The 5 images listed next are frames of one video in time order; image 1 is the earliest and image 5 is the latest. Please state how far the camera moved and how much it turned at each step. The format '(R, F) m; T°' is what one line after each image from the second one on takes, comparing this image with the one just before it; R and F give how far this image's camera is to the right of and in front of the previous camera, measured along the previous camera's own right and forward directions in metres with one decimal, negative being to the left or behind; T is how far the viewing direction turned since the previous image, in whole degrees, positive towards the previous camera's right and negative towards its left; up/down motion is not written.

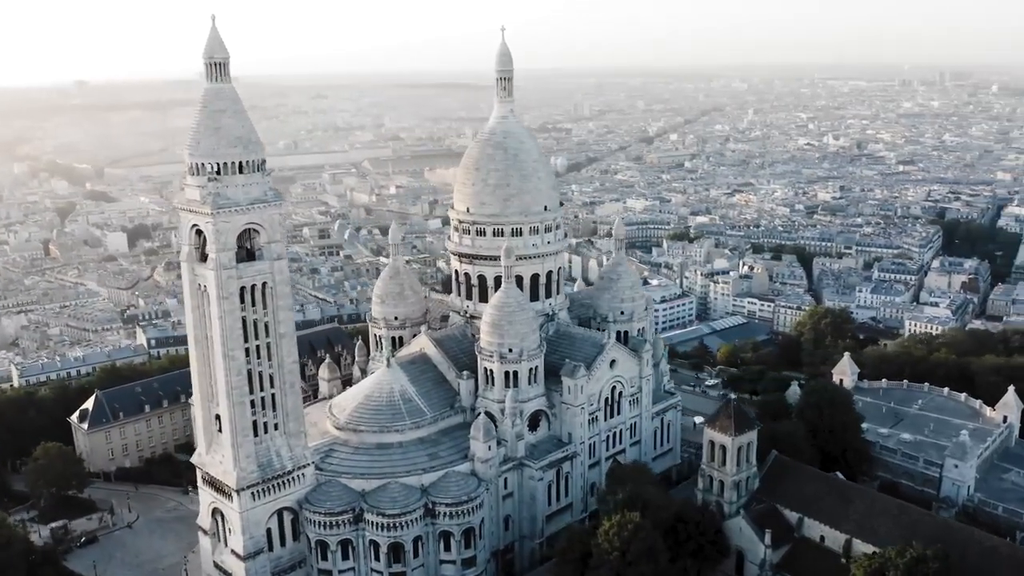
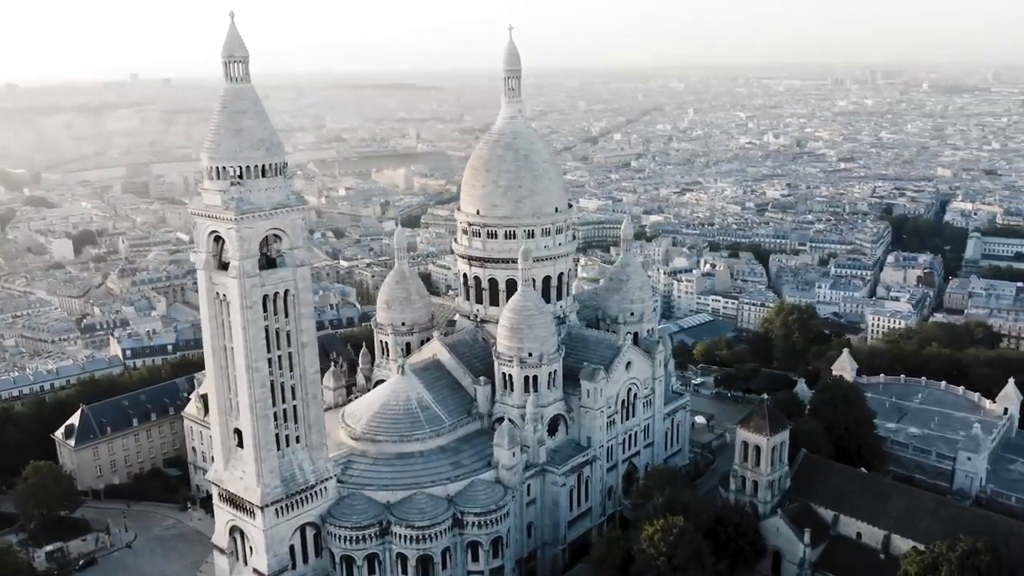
(-4.7, +1.2) m; +4°
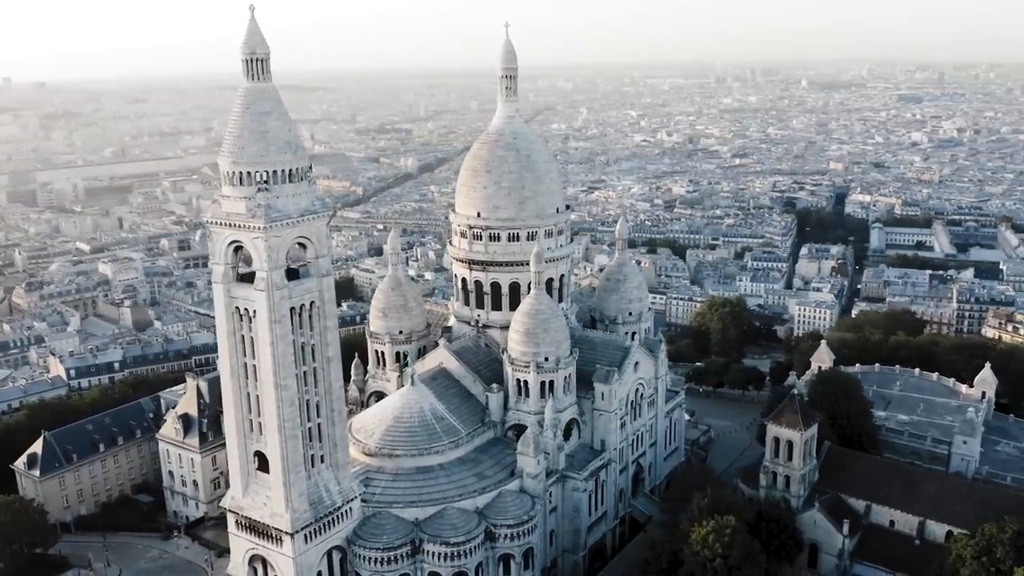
(-7.1, +1.8) m; +7°
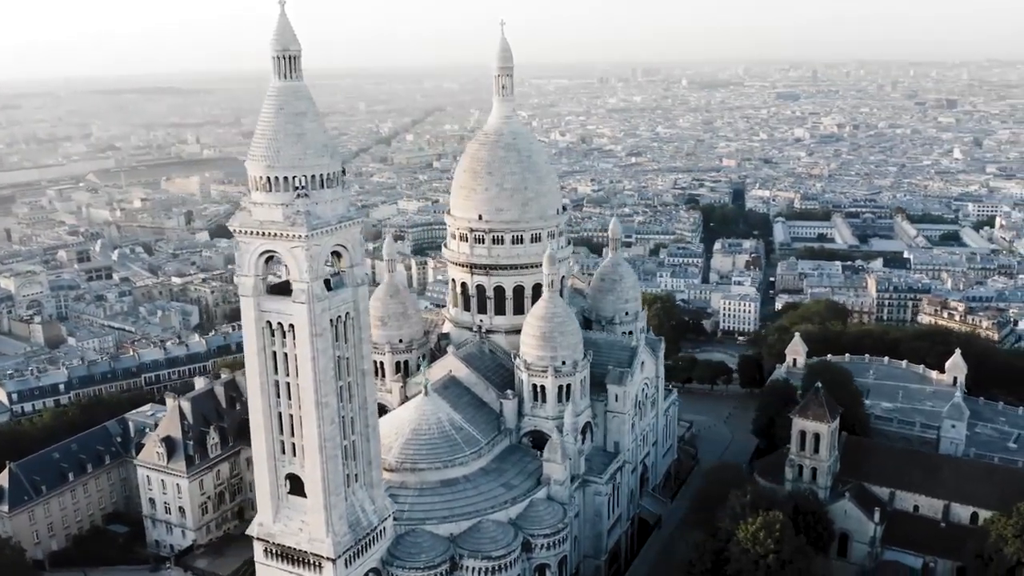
(-7.1, +1.7) m; +7°
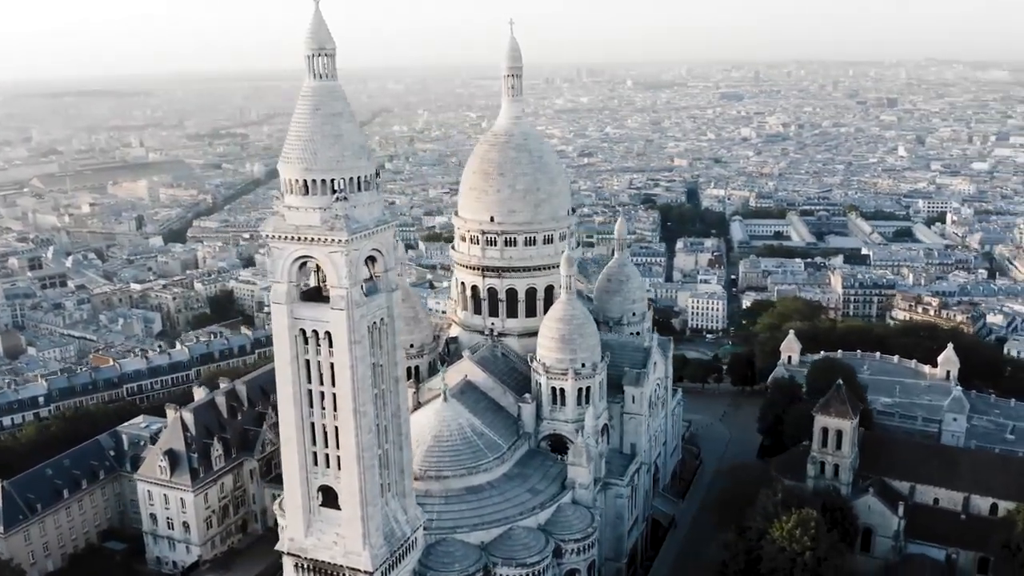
(-4.0, +0.8) m; +4°
